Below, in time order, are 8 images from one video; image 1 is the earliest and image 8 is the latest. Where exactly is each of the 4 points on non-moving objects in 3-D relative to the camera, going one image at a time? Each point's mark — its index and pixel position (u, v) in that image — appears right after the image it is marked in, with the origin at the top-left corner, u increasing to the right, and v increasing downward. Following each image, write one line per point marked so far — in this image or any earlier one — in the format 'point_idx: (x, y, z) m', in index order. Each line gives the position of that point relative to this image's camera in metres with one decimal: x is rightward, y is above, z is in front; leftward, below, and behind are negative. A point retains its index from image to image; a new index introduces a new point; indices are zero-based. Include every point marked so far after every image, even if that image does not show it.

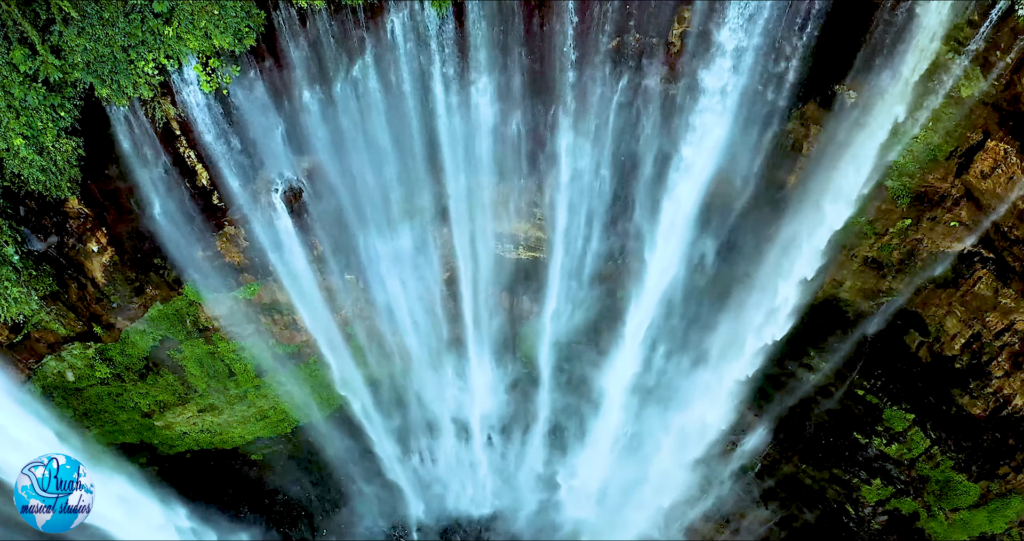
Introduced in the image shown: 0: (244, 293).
0: (-5.3, -0.4, +10.9) m
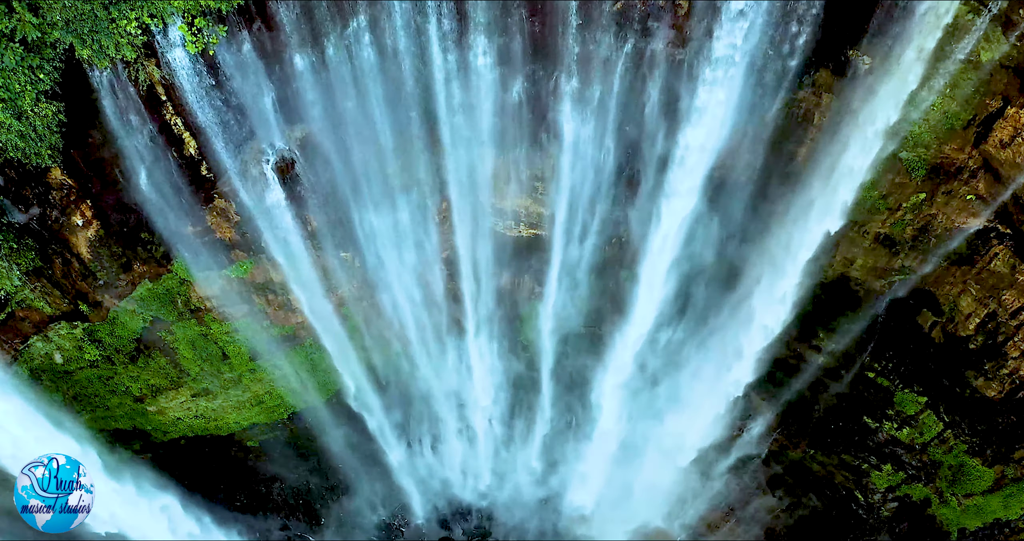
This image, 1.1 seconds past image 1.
0: (-5.2, 0.0, +10.6) m
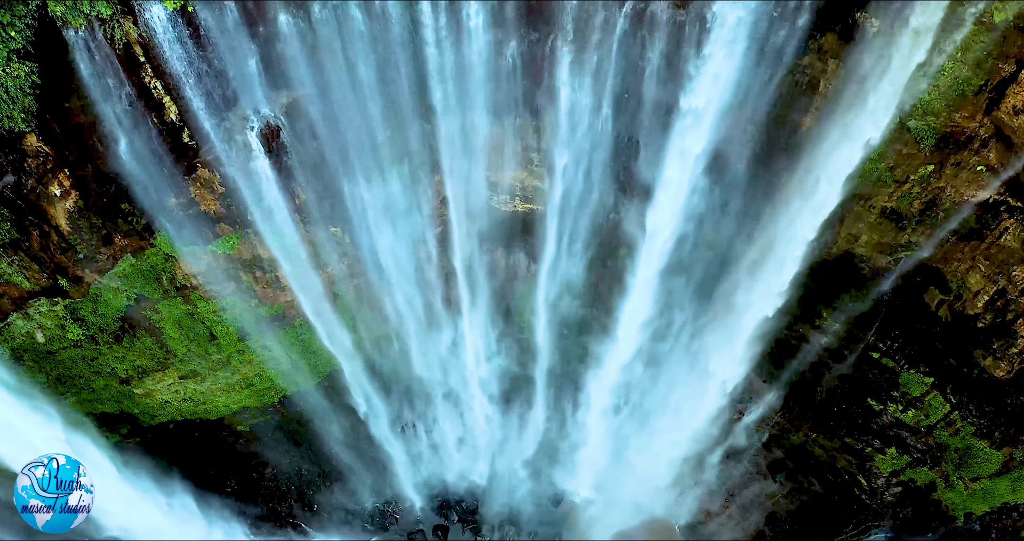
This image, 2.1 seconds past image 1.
0: (-5.3, +0.4, +10.3) m
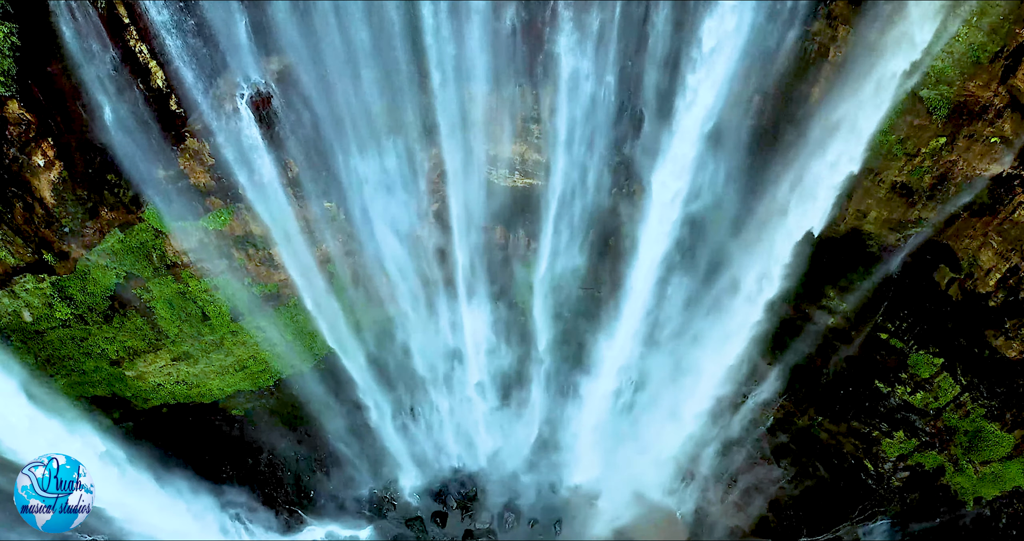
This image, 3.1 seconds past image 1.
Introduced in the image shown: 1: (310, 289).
0: (-5.3, +0.9, +10.0) m
1: (-4.1, -0.4, +11.5) m
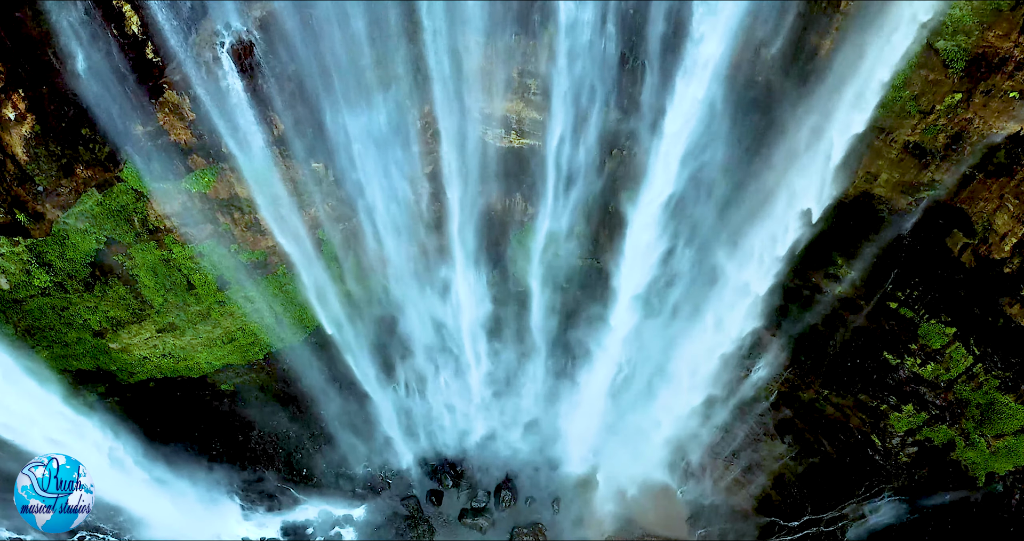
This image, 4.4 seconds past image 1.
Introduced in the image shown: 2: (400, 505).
0: (-5.4, +1.5, +9.6) m
1: (-4.2, +0.3, +11.1) m
2: (-2.6, -5.5, +13.1) m
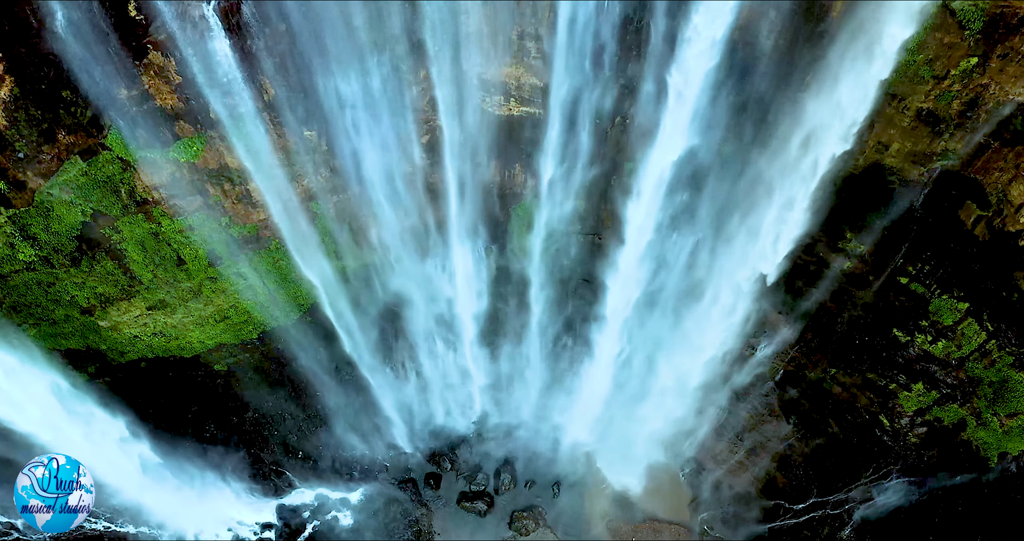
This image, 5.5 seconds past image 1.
0: (-5.4, +1.9, +9.2) m
1: (-4.2, +0.7, +10.7) m
2: (-2.6, -5.0, +12.8) m
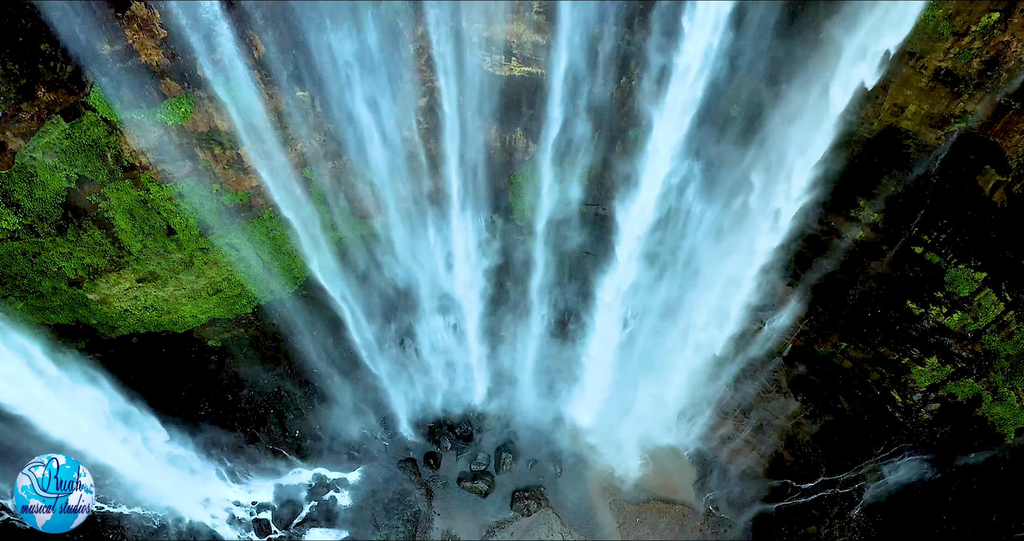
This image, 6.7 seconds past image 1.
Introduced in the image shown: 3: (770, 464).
0: (-5.4, +2.5, +8.9) m
1: (-4.2, +1.3, +10.4) m
2: (-2.6, -4.4, +12.5) m
3: (+5.9, -4.4, +12.8) m
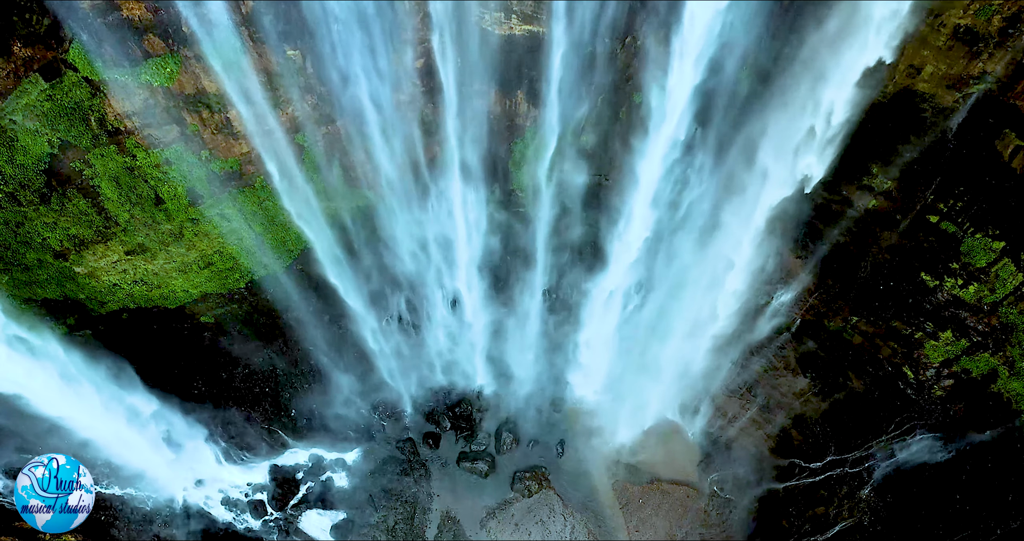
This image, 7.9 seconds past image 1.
0: (-5.4, +3.0, +8.5) m
1: (-4.2, +1.8, +10.0) m
2: (-2.6, -3.9, +12.2) m
3: (+6.0, -3.8, +12.4) m
